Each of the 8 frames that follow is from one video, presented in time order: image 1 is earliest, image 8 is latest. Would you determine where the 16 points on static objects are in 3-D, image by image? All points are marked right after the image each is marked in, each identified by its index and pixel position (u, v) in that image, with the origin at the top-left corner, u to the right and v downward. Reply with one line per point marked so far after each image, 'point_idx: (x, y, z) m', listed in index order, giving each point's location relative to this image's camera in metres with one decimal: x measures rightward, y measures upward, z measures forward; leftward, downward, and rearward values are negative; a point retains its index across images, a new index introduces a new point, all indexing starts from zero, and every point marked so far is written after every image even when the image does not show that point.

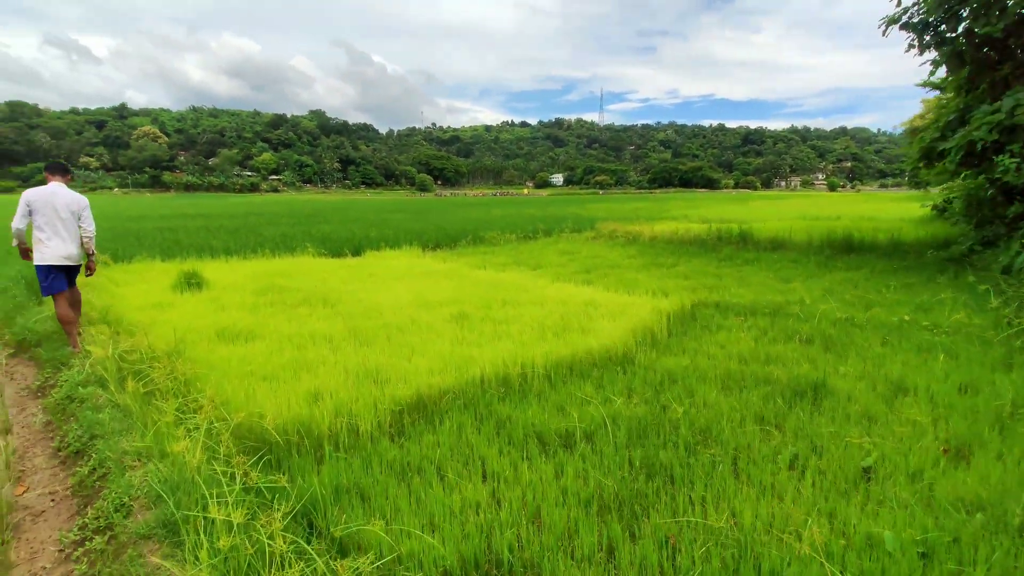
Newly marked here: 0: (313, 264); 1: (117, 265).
0: (-3.3, +0.4, +9.4) m
1: (-5.9, +0.3, +8.3) m
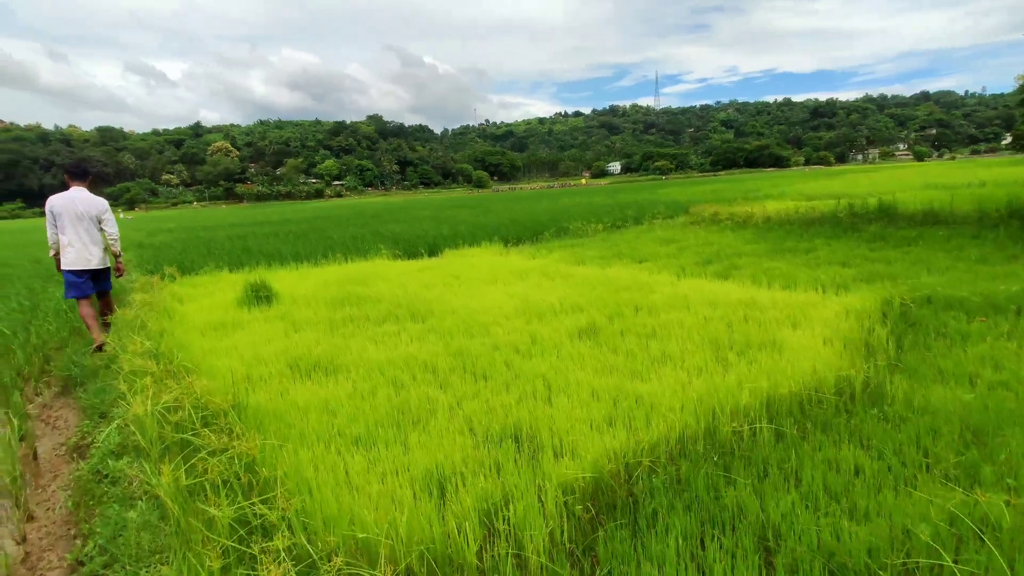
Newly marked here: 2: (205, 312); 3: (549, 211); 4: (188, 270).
0: (-1.8, +0.3, +8.4) m
1: (-4.5, +0.1, +7.6) m
2: (-3.0, -0.2, +5.5) m
3: (+1.2, +2.7, +19.4) m
4: (-4.9, +0.2, +8.5) m
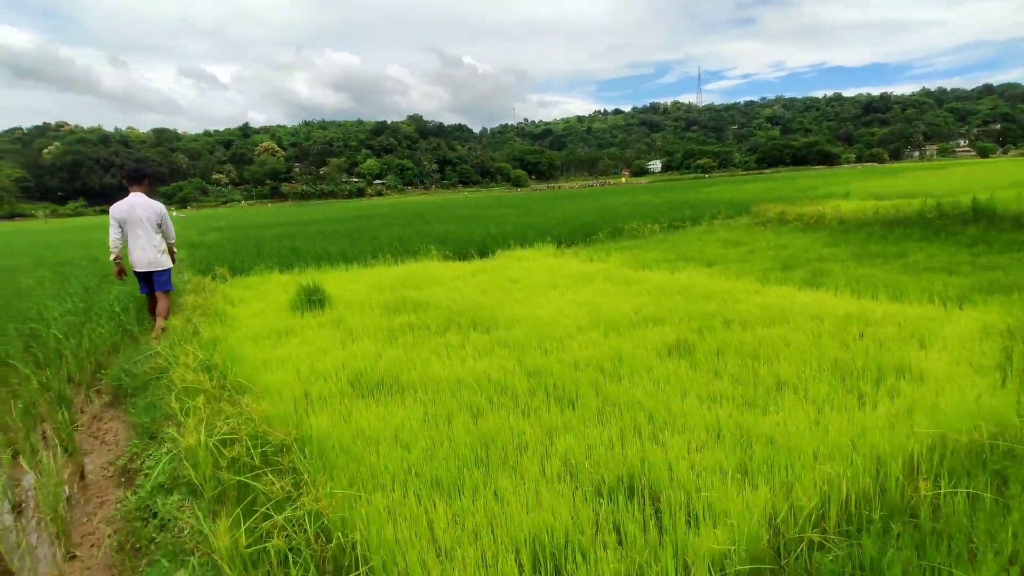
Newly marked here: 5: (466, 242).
0: (-1.0, +0.3, +8.1) m
1: (-3.7, +0.1, +7.4) m
2: (-2.4, -0.3, +5.2) m
3: (+2.8, +2.6, +18.9) m
4: (-4.1, +0.2, +8.4) m
5: (-0.9, +0.9, +11.1) m
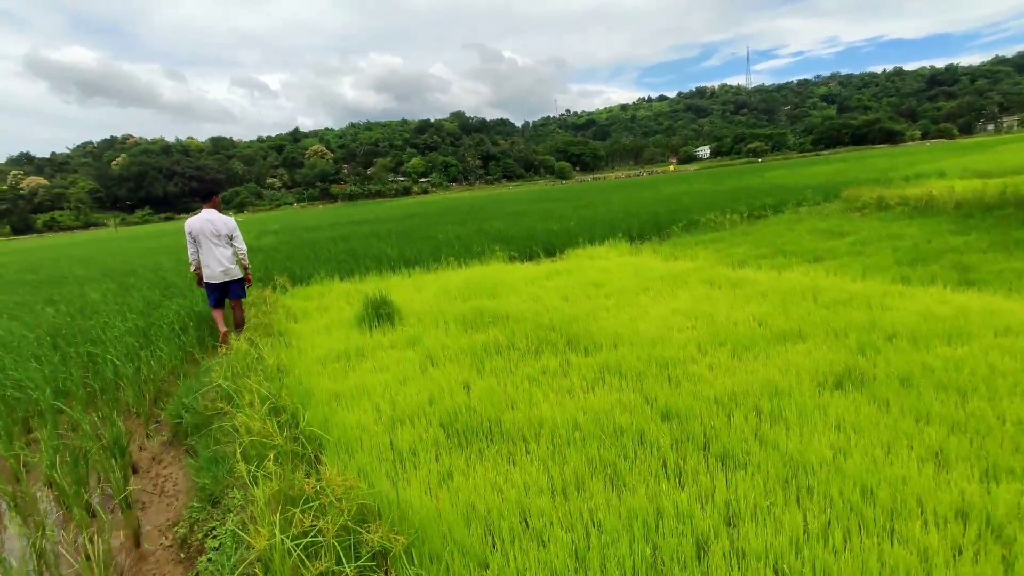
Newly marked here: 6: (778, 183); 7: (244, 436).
0: (0.0, +0.2, +7.5) m
1: (-2.7, 0.0, +7.0) m
2: (-1.6, -0.4, +4.7) m
3: (+4.6, +2.8, +17.9) m
4: (-3.0, +0.1, +8.0) m
5: (+0.3, +0.9, +10.5) m
6: (+9.4, +3.7, +20.0) m
7: (-1.3, -0.7, +2.7) m
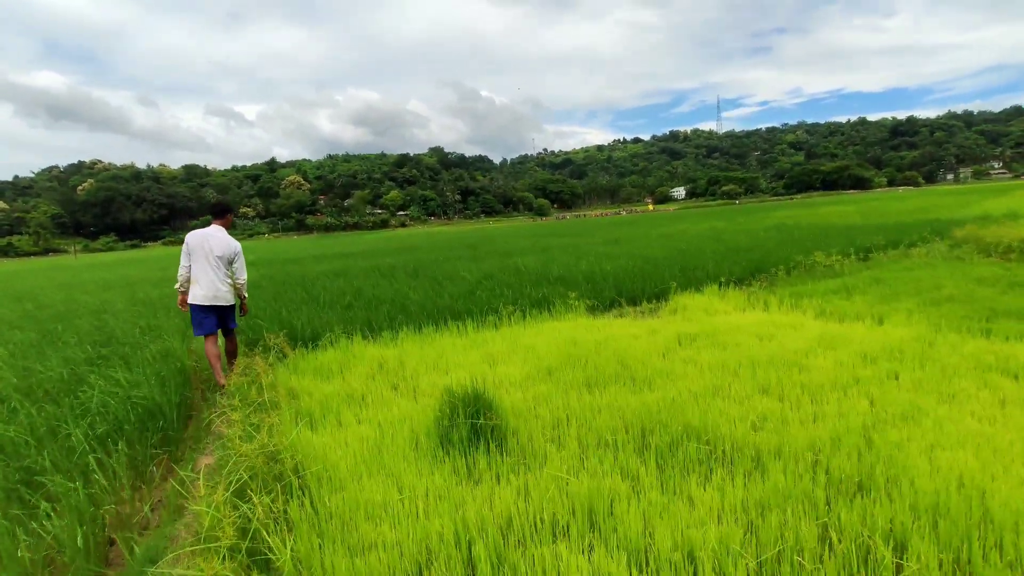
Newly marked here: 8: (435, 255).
0: (+1.0, -0.4, +5.2) m
1: (-1.8, -0.6, +4.6) m
2: (-0.5, -0.8, +2.3) m
3: (+5.1, +1.4, +15.9) m
4: (-2.1, -0.5, +5.6) m
5: (+1.1, +0.1, +8.2) m
6: (+9.8, +2.1, +18.3) m
7: (-0.1, -1.0, +0.3) m
8: (-2.5, +1.1, +18.1) m
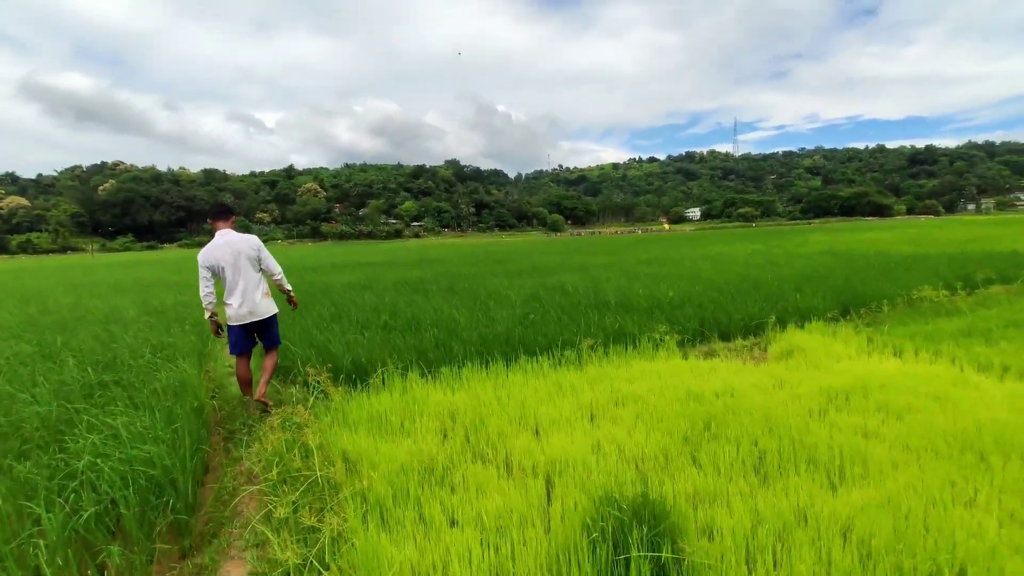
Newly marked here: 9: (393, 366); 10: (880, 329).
0: (+1.7, -0.7, +4.2) m
1: (-1.1, -0.8, +3.6) m
2: (+0.1, -1.0, +1.3) m
3: (+6.1, +0.7, +14.9) m
4: (-1.4, -0.7, +4.6) m
5: (+1.9, -0.3, +7.2) m
6: (+10.9, +1.2, +17.2) m
7: (+0.5, -1.1, -0.7) m
8: (-1.5, +0.6, +17.2) m
9: (-1.0, -0.6, +4.7) m
10: (+4.0, -0.5, +5.9) m
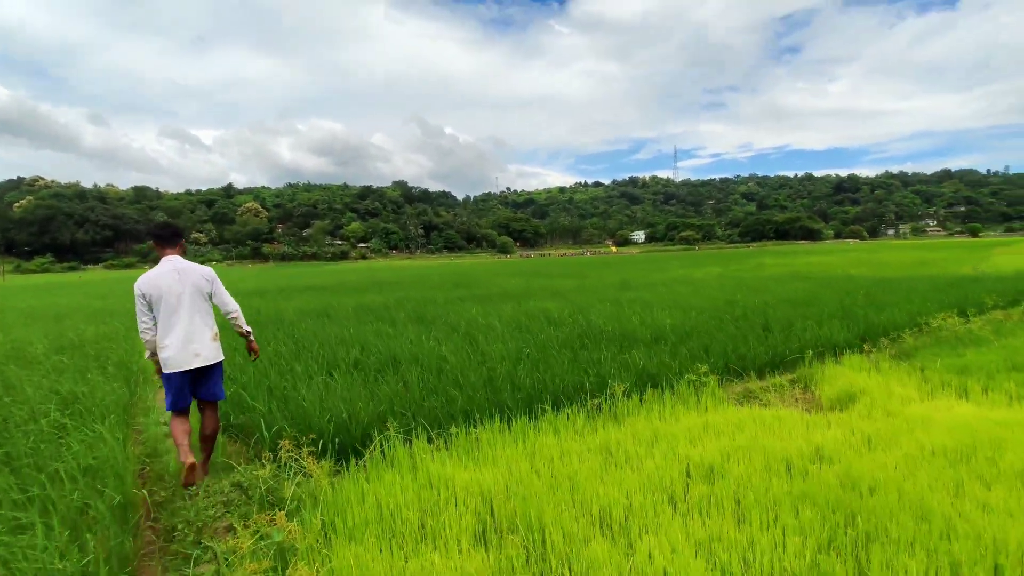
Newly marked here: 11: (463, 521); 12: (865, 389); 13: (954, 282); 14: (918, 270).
0: (+1.9, -0.9, +3.4) m
1: (-0.8, -1.0, +2.6) m
2: (+0.6, -1.1, +0.4) m
3: (+5.3, +0.1, +14.5) m
4: (-1.2, -0.9, +3.5) m
5: (+1.8, -0.6, +6.4) m
6: (+9.8, +0.5, +17.3) m
7: (+1.2, -1.2, -1.6) m
8: (-2.5, -0.1, +16.1) m
9: (-0.8, -0.9, +3.6) m
10: (+4.1, -0.7, +5.3) m
11: (-0.2, -1.0, +2.4) m
12: (+3.0, -0.8, +4.4) m
13: (+10.1, +0.2, +11.9) m
14: (+13.4, +0.6, +16.6) m
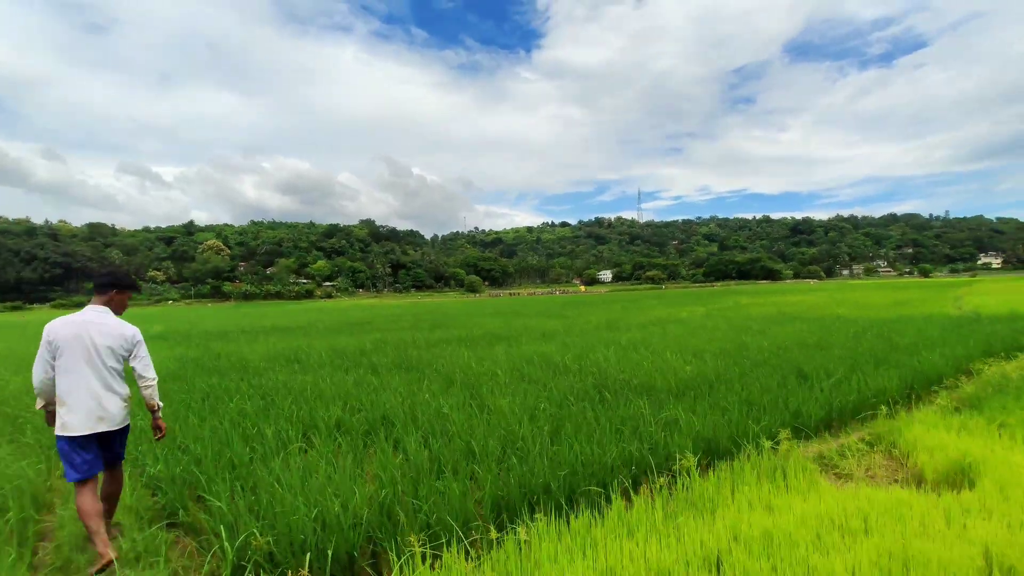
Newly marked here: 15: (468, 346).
0: (+2.2, -1.2, +2.5) m
1: (-0.4, -1.1, +1.6) m
2: (+1.1, -1.1, -0.5) m
3: (+4.9, -0.9, +13.9) m
4: (-0.9, -1.2, +2.5) m
5: (+2.0, -1.1, +5.6) m
6: (+9.3, -0.8, +16.9) m
7: (+1.8, -1.0, -2.5) m
8: (-2.9, -1.2, +15.0) m
9: (-0.5, -1.1, +2.6) m
10: (+4.2, -1.1, +4.6) m
11: (+0.1, -1.2, +1.5) m
12: (+3.2, -1.1, +3.6) m
13: (+9.9, -0.6, +11.6) m
14: (+12.9, -0.5, +16.5) m
15: (-0.7, -1.1, +11.3) m
